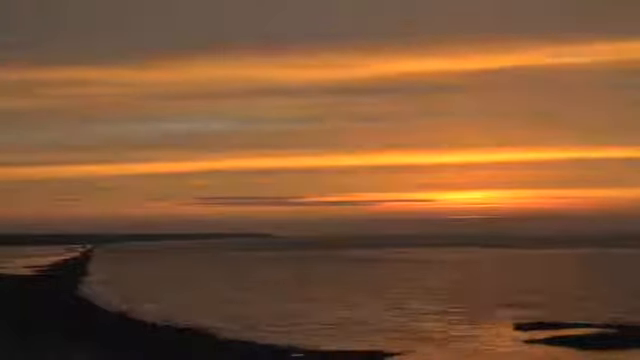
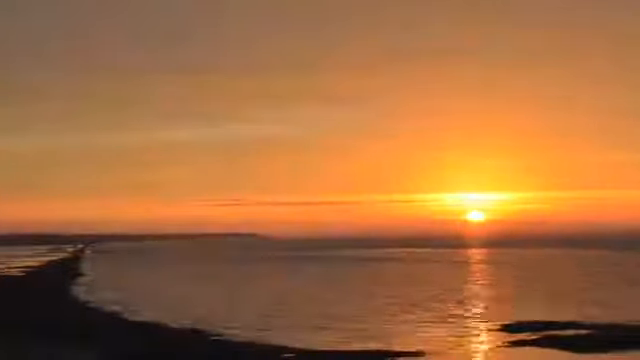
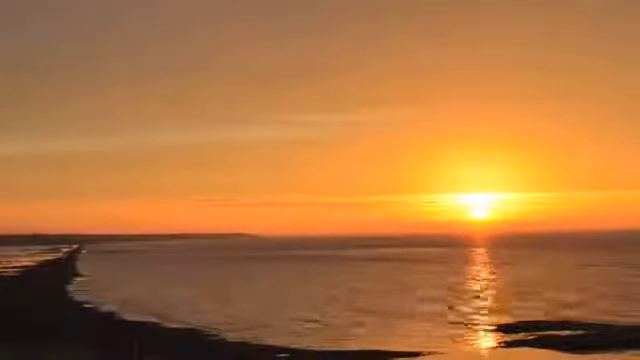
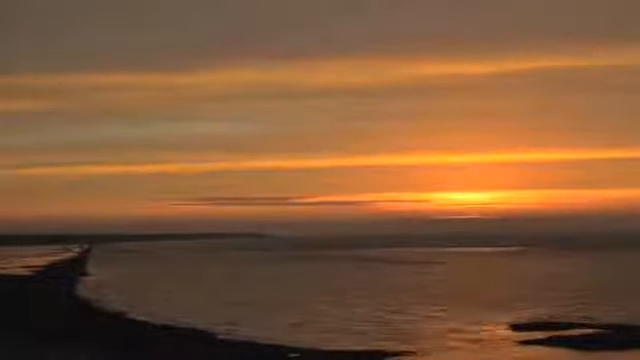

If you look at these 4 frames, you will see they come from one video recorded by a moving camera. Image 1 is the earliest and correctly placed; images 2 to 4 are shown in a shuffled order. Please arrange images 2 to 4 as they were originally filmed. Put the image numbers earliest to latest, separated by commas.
4, 2, 3
